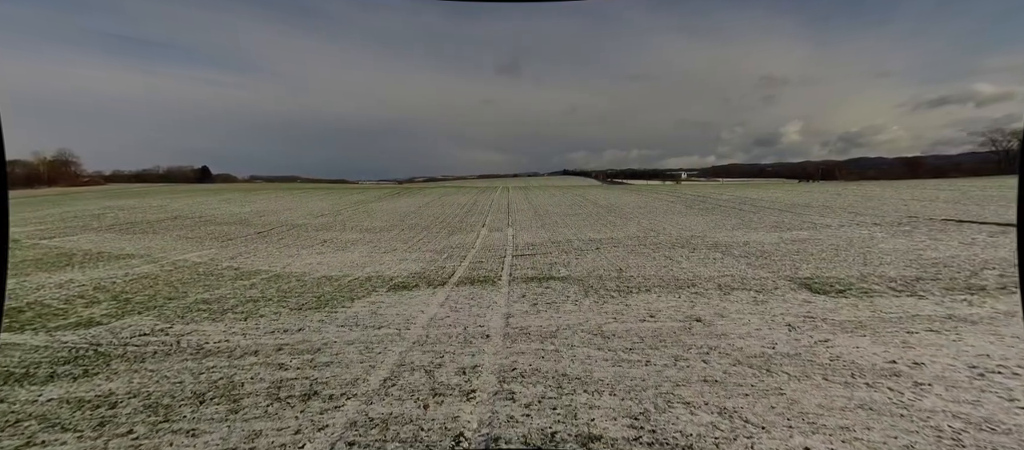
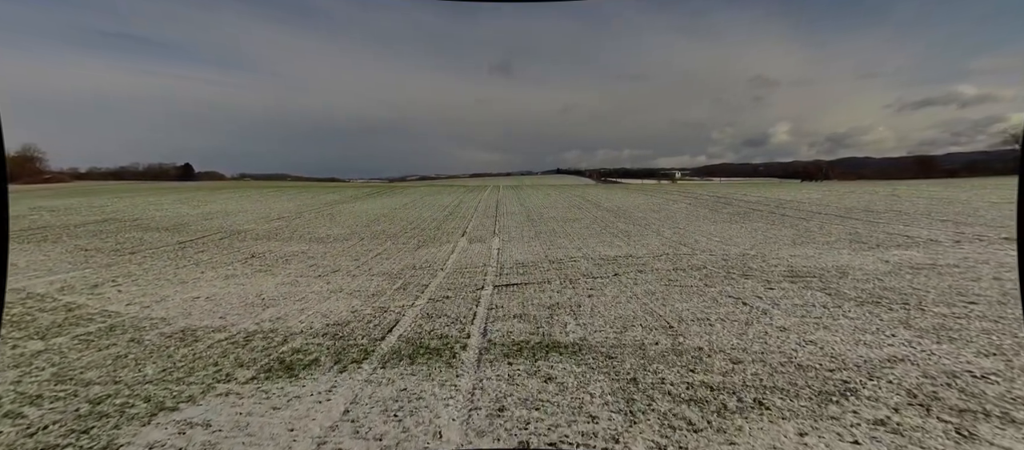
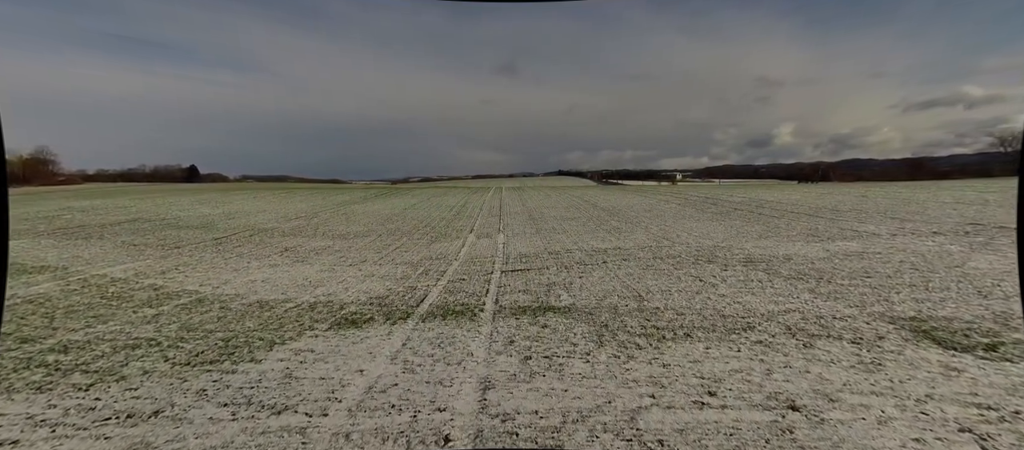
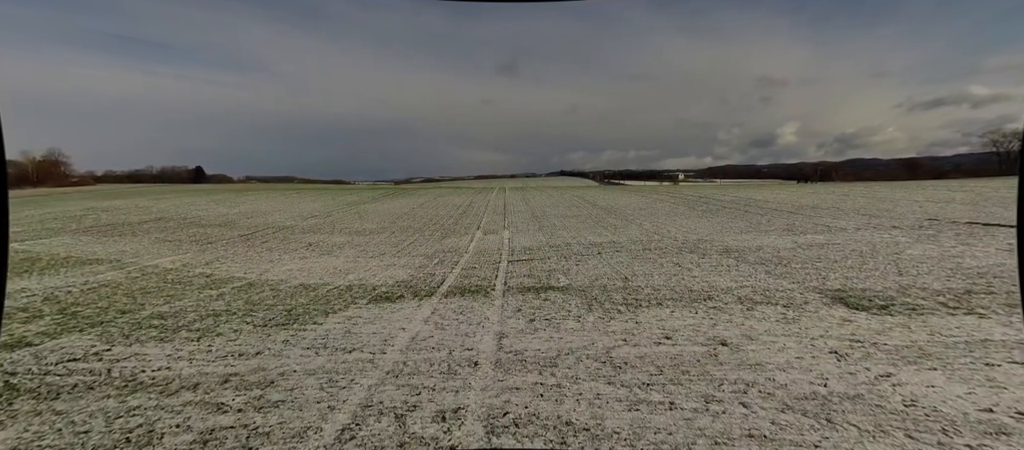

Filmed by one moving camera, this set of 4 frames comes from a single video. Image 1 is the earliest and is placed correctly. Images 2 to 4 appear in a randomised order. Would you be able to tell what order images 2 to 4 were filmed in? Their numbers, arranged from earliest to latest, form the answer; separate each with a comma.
4, 3, 2
